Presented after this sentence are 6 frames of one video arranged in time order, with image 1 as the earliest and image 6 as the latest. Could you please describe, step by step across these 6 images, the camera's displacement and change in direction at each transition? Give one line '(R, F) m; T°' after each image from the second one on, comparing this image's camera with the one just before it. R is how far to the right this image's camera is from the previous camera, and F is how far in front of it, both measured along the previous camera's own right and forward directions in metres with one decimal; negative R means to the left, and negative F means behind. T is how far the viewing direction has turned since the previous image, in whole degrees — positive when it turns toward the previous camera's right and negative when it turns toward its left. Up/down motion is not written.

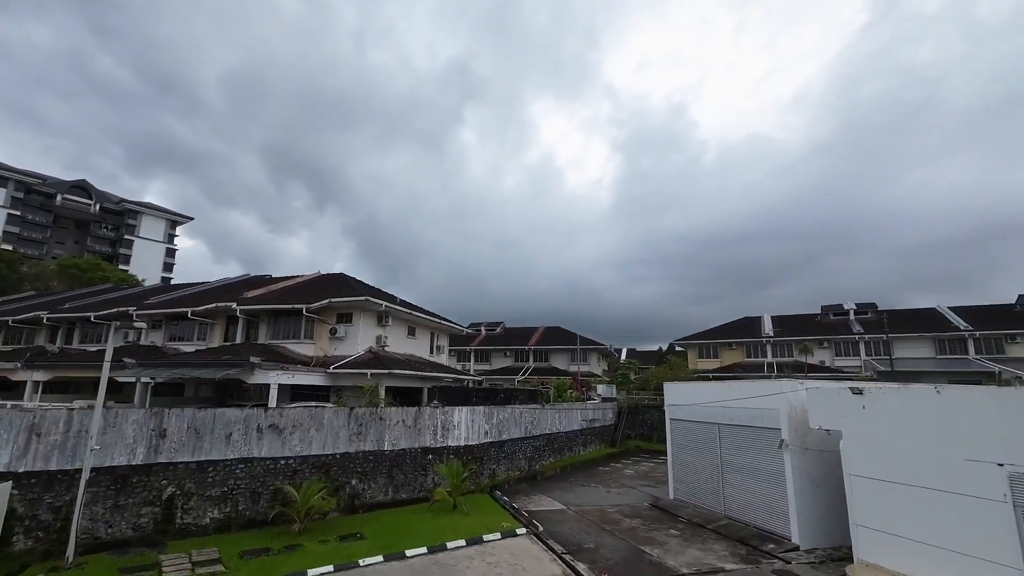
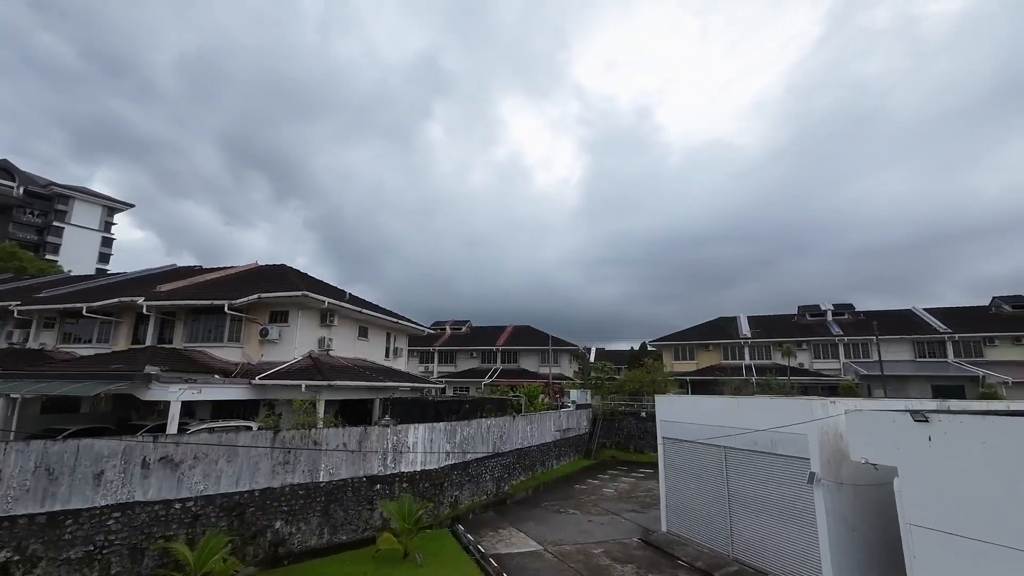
(0.0, +2.5) m; +4°
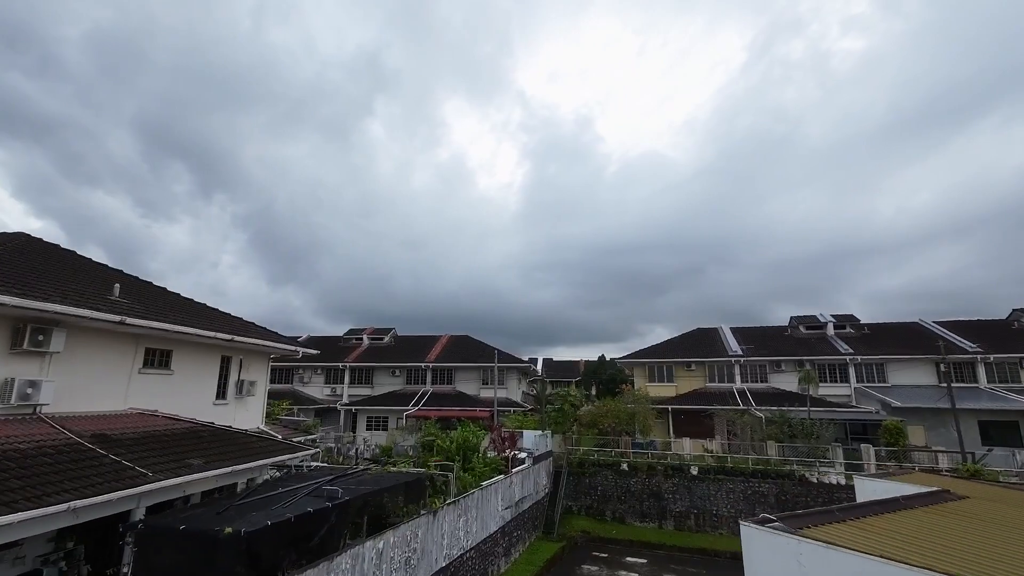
(+0.4, +7.8) m; +7°
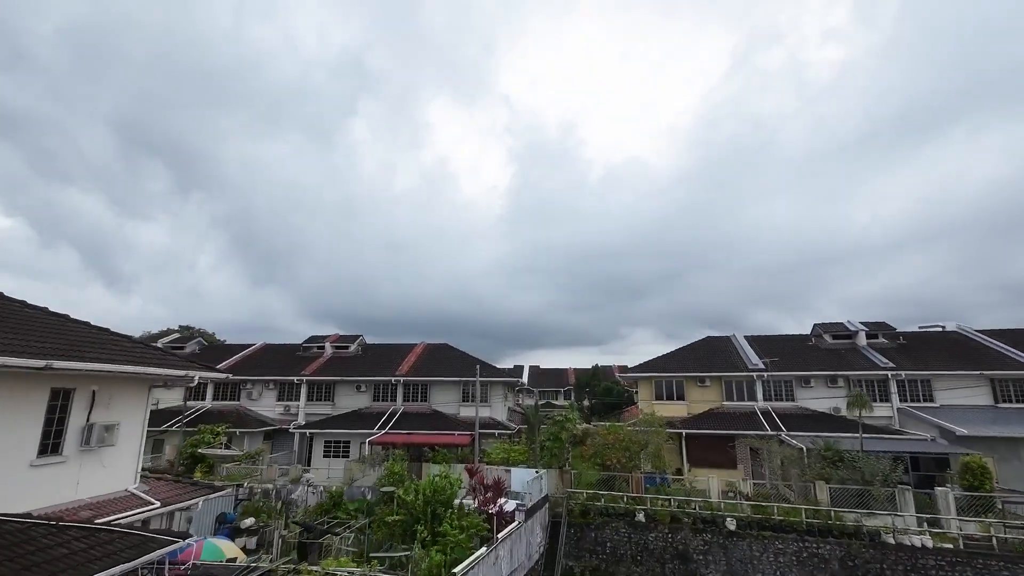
(-0.1, +4.0) m; +2°
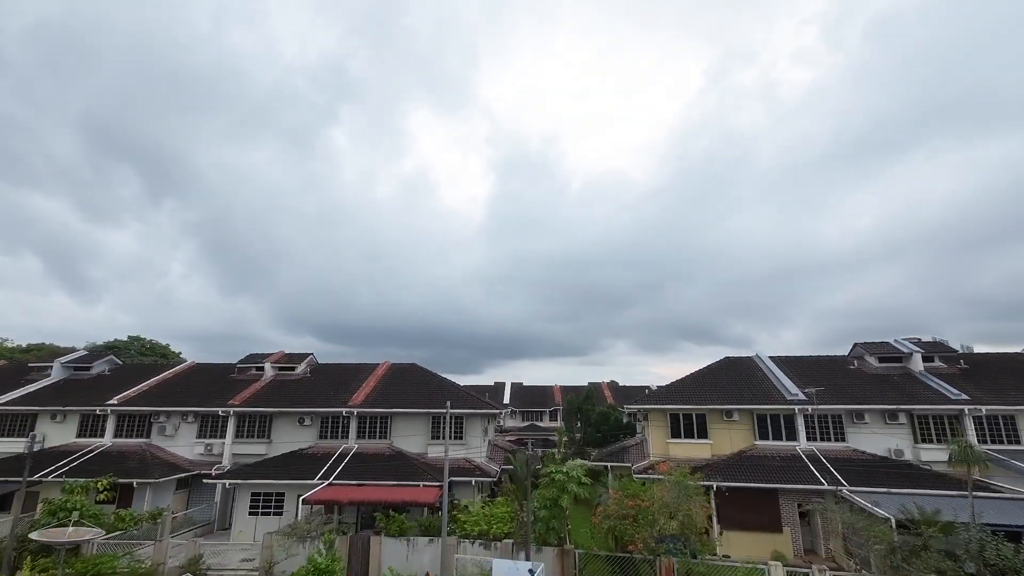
(-0.1, +4.7) m; +2°
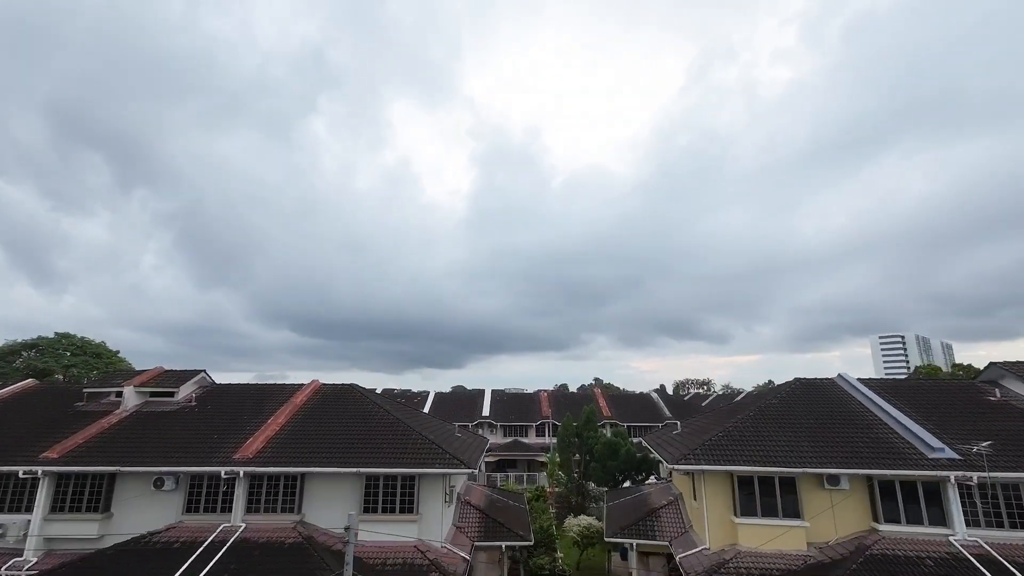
(+0.1, +7.3) m; +2°
